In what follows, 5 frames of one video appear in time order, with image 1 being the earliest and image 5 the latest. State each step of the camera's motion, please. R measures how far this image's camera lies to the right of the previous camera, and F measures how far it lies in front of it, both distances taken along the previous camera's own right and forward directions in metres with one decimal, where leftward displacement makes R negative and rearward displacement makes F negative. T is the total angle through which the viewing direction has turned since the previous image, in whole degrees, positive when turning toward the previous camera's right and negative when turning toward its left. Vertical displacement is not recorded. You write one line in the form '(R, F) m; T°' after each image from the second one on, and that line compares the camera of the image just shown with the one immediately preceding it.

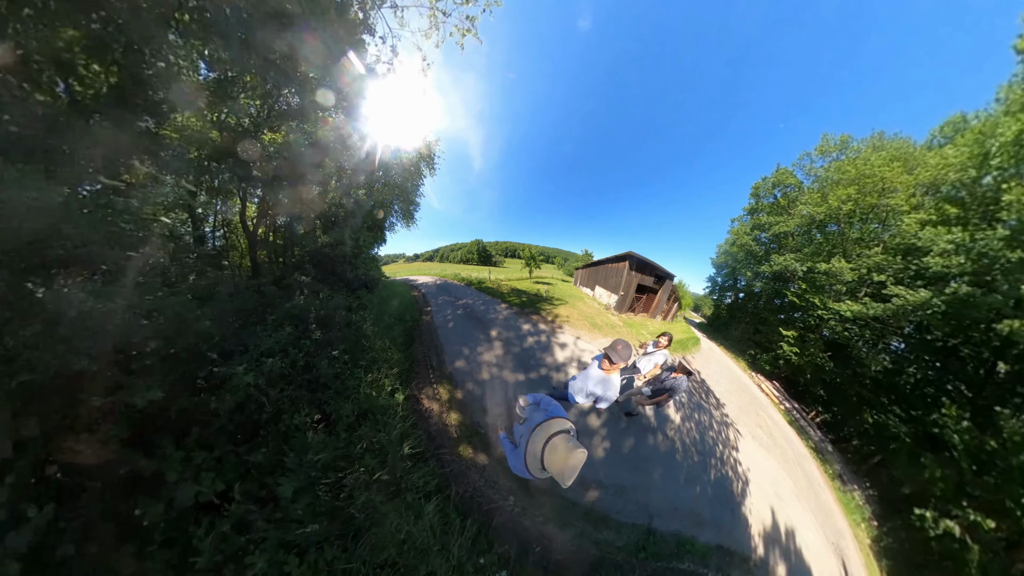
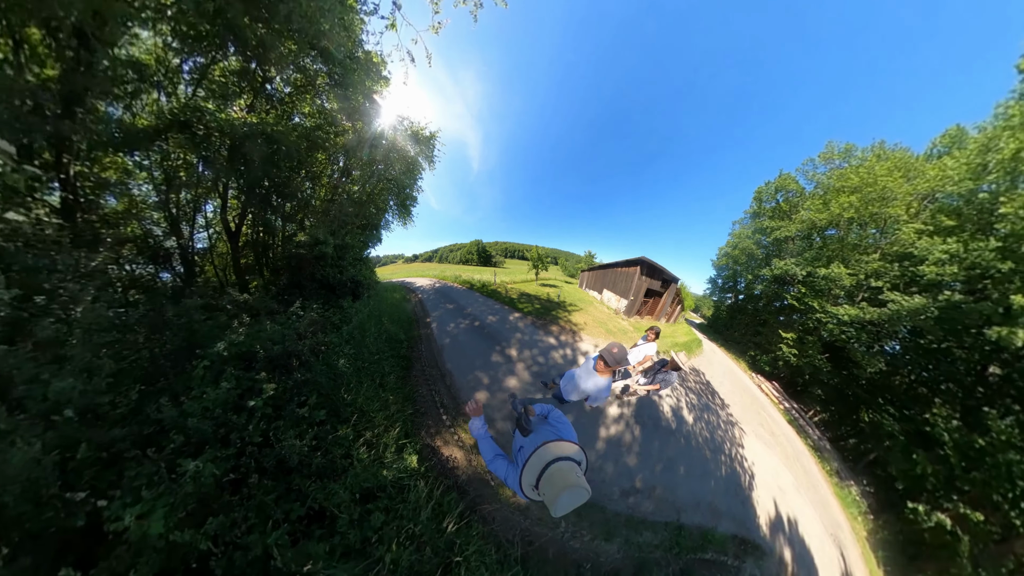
(-0.4, -0.3) m; 0°
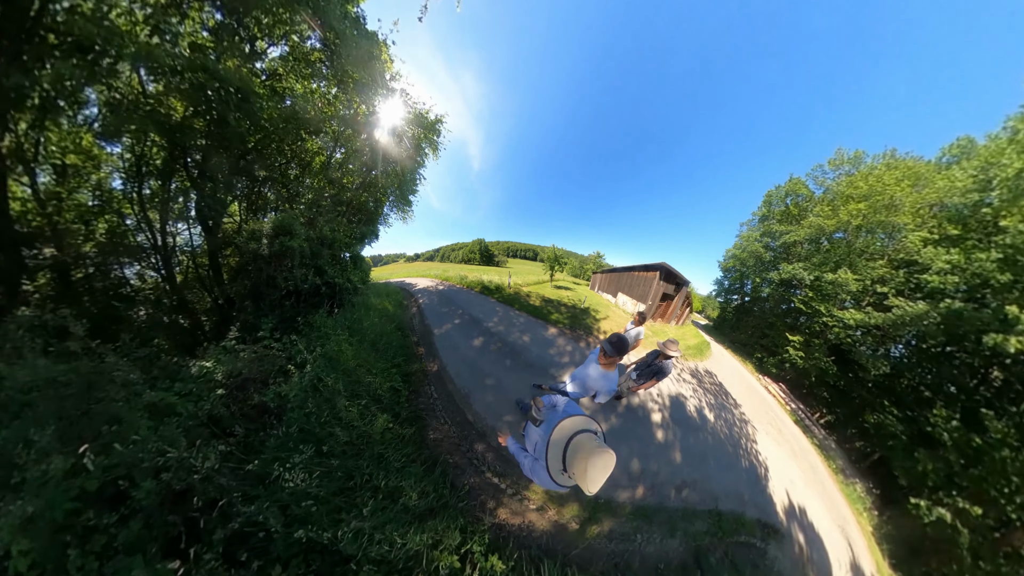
(-0.6, -0.5) m; 0°
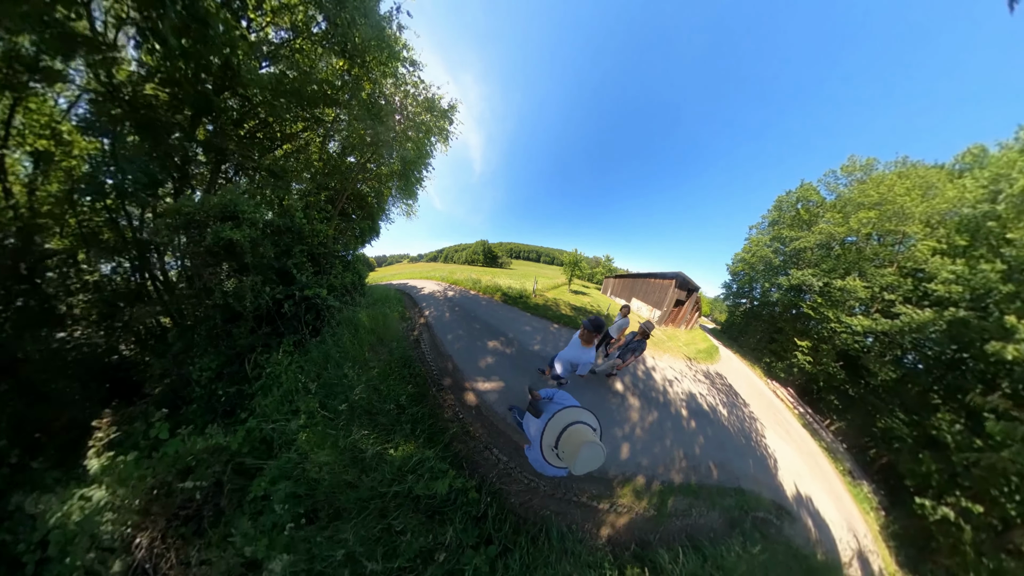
(-0.5, -0.5) m; -1°
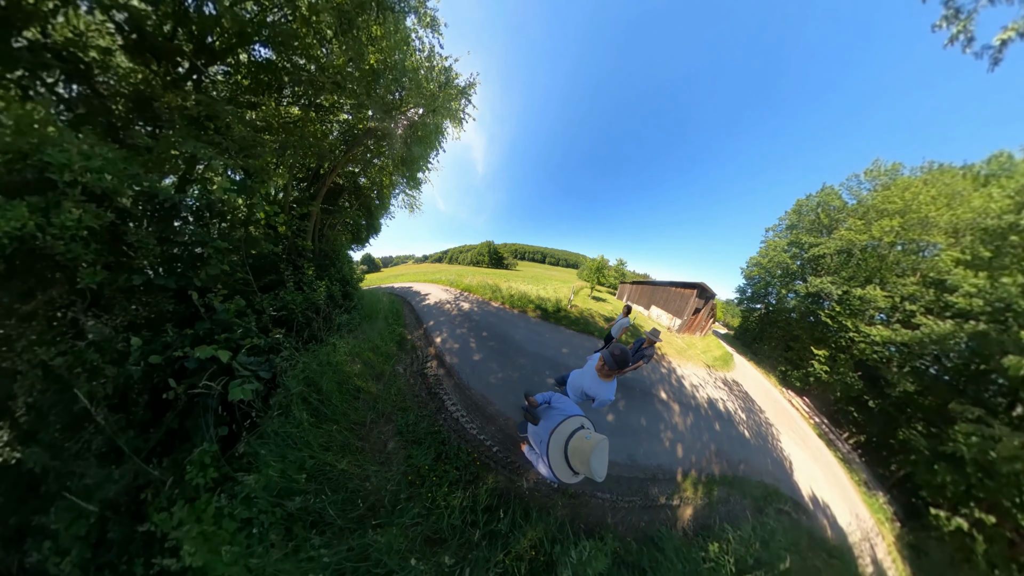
(-0.5, -0.5) m; -2°
